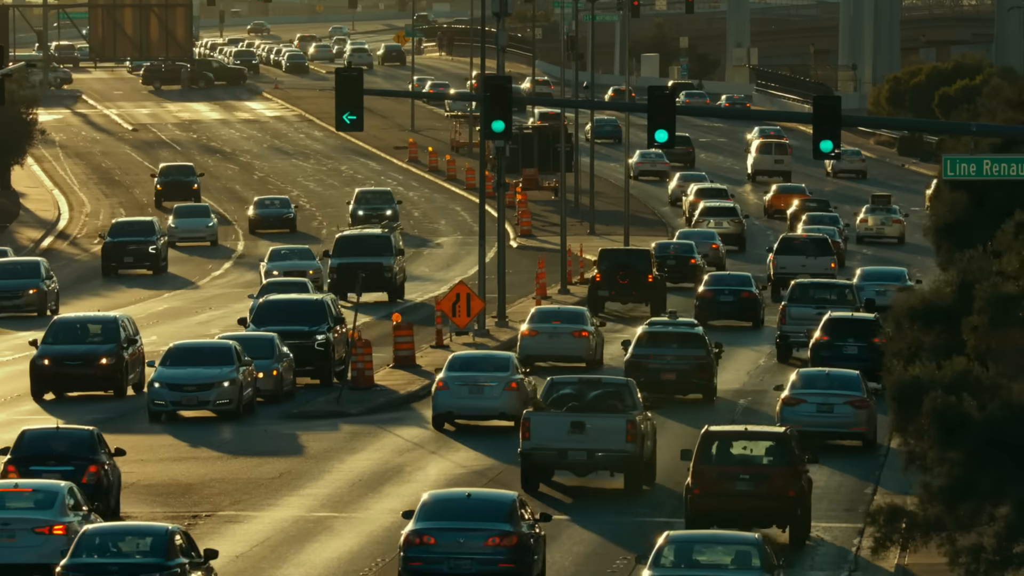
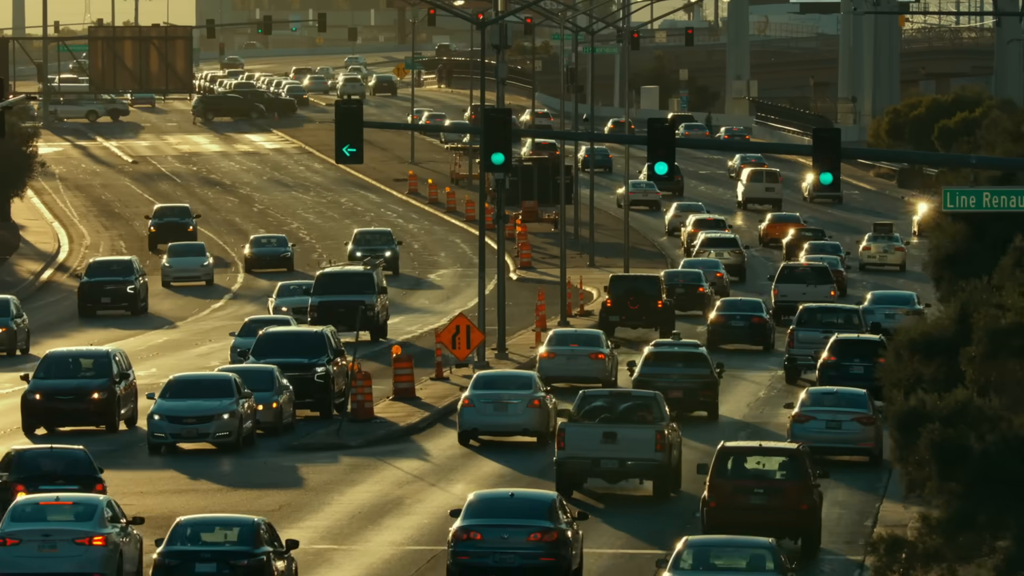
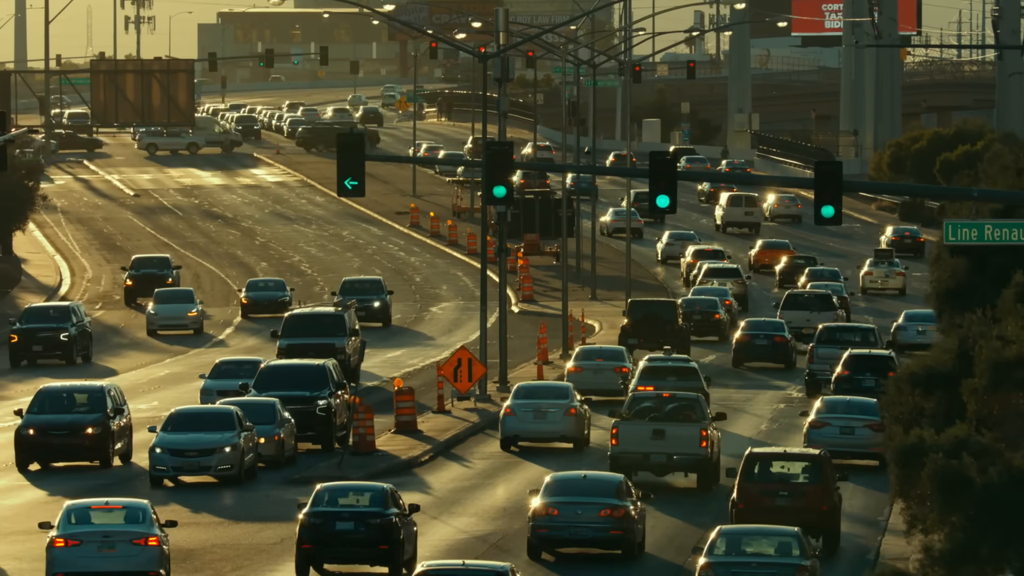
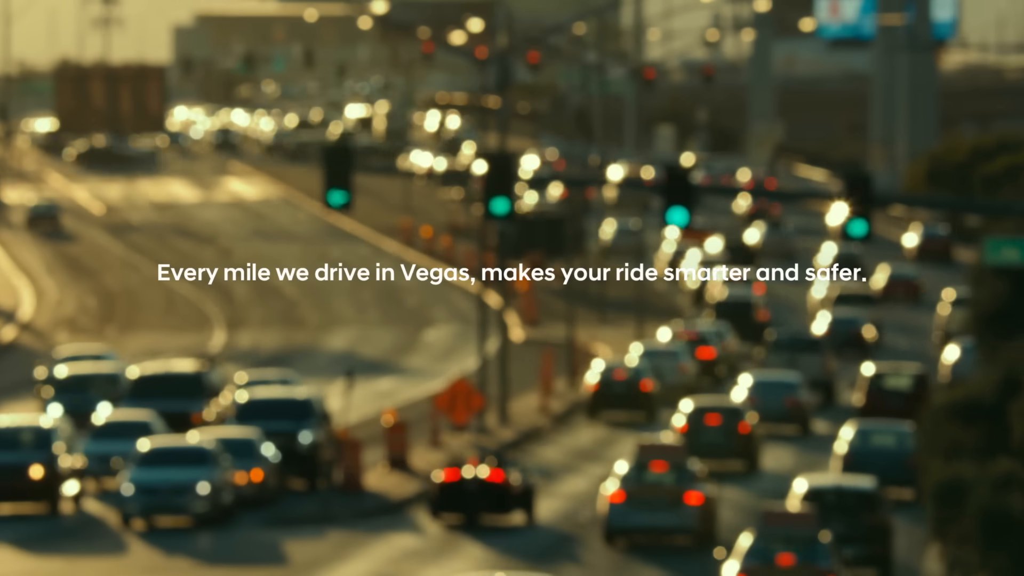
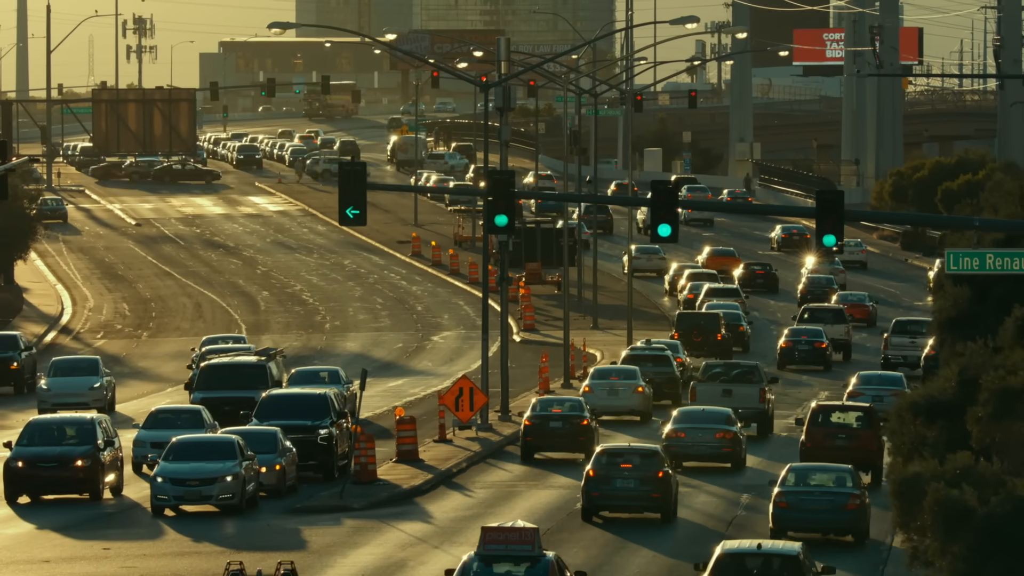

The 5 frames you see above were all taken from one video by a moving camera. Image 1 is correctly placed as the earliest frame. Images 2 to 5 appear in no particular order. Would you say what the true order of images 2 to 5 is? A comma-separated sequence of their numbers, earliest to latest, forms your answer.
2, 3, 5, 4
